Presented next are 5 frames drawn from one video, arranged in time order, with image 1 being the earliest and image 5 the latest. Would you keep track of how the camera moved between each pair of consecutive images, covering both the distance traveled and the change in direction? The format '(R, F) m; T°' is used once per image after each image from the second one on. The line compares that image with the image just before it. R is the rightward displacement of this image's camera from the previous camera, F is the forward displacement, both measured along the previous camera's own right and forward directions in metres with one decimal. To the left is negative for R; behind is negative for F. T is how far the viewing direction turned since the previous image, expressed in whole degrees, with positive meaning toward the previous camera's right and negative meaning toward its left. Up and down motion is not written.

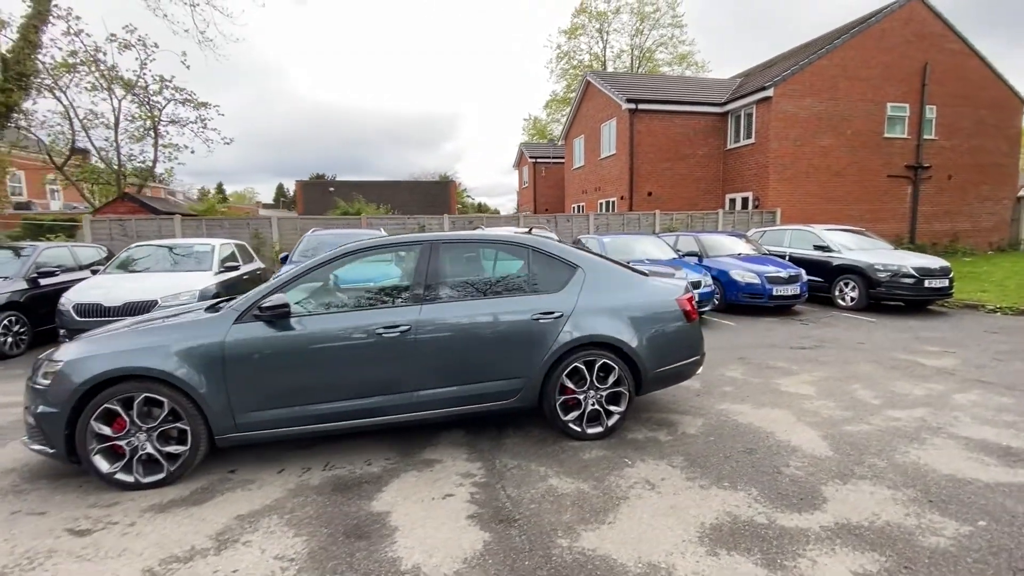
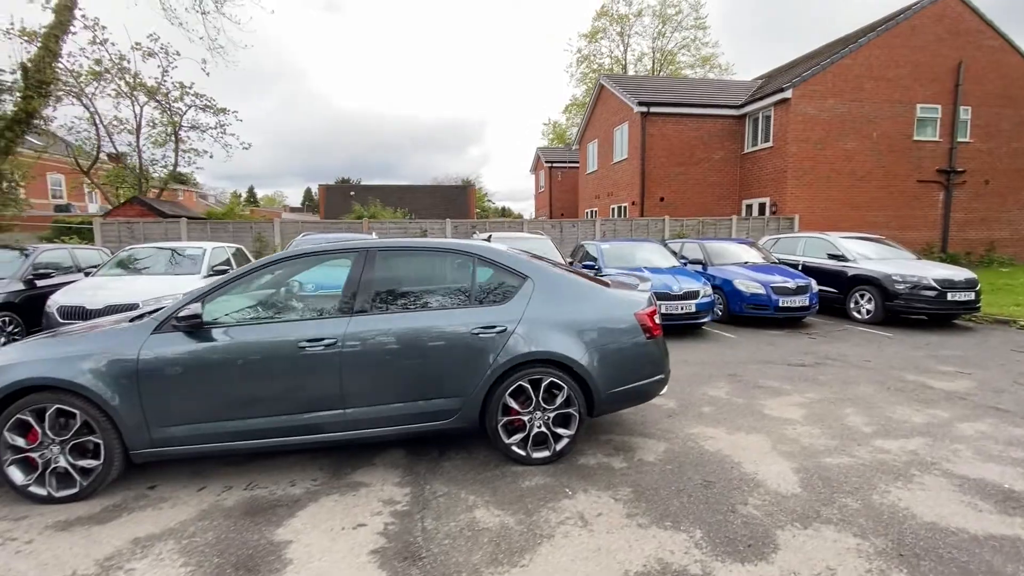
(+0.6, +0.3) m; -3°
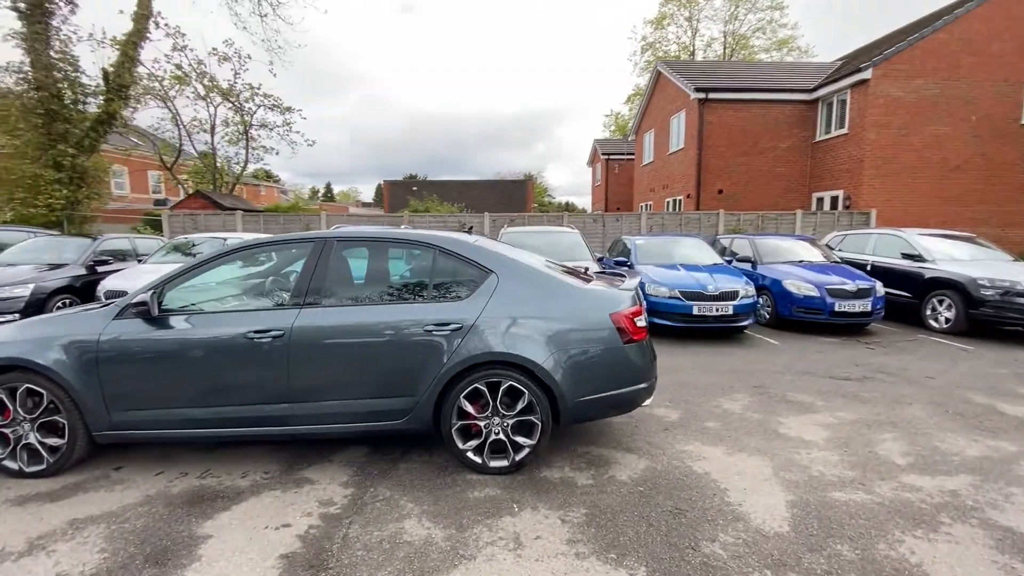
(+0.7, +0.3) m; -8°
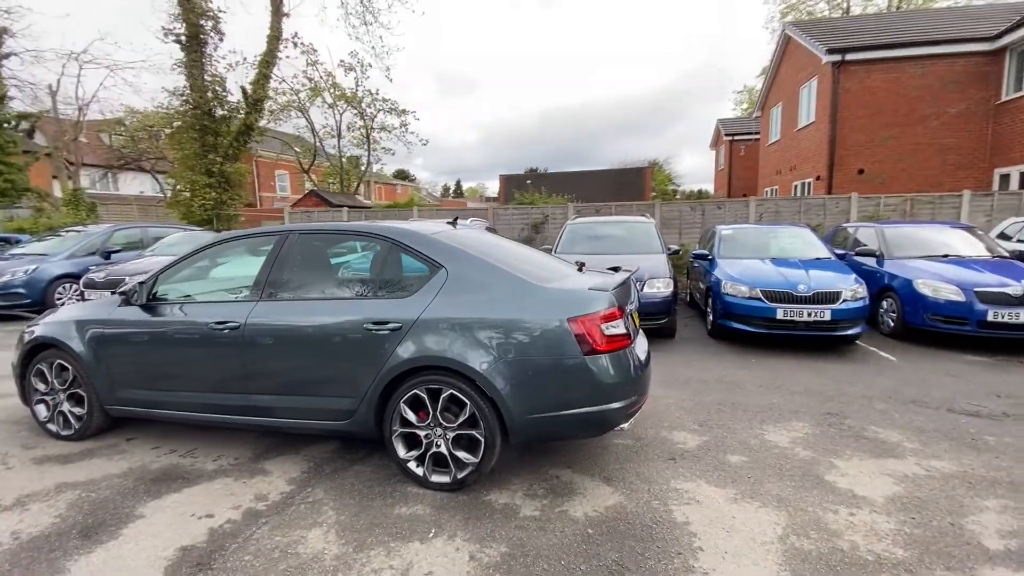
(+1.0, +0.5) m; -15°
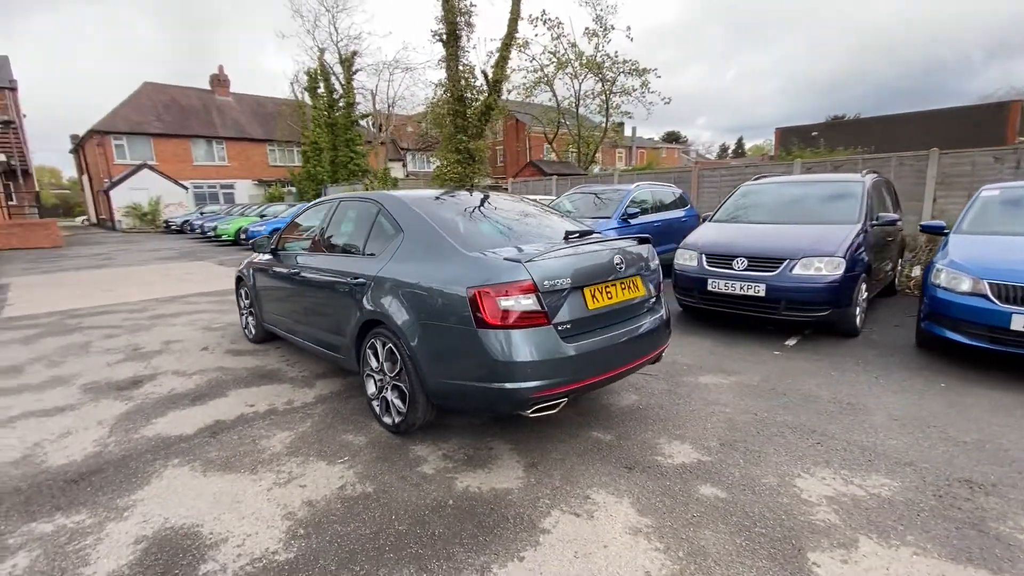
(+1.8, +0.6) m; -32°
